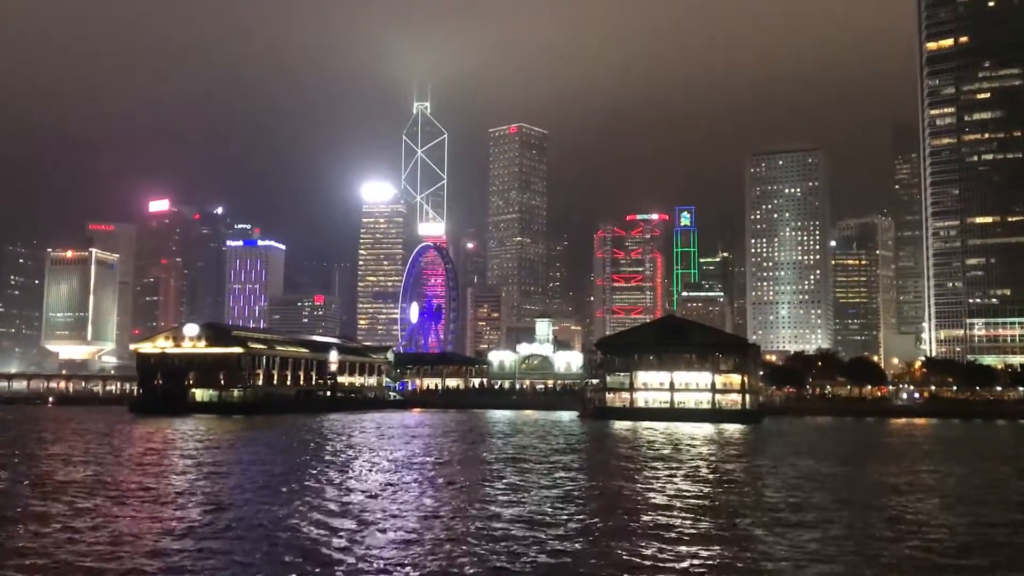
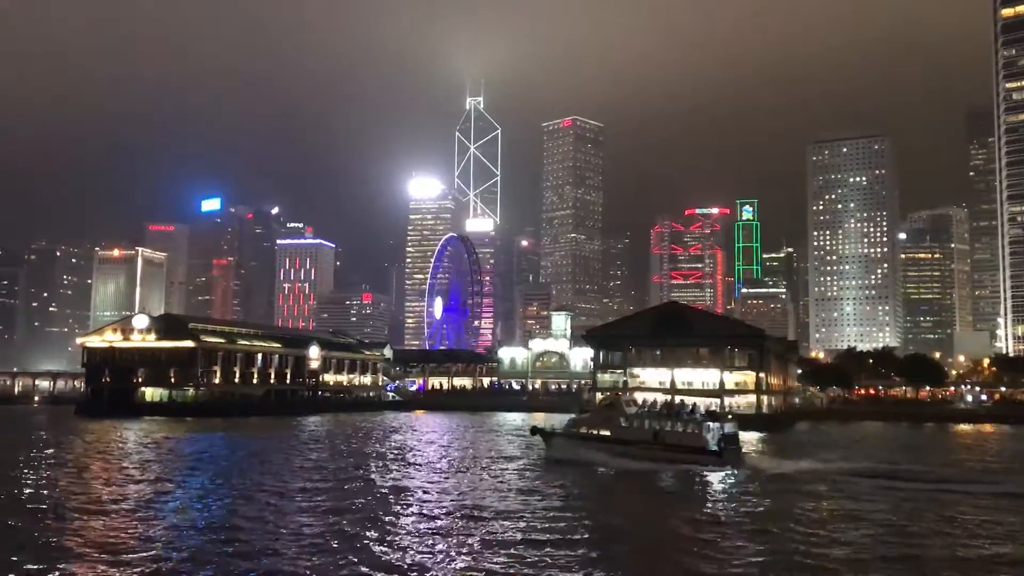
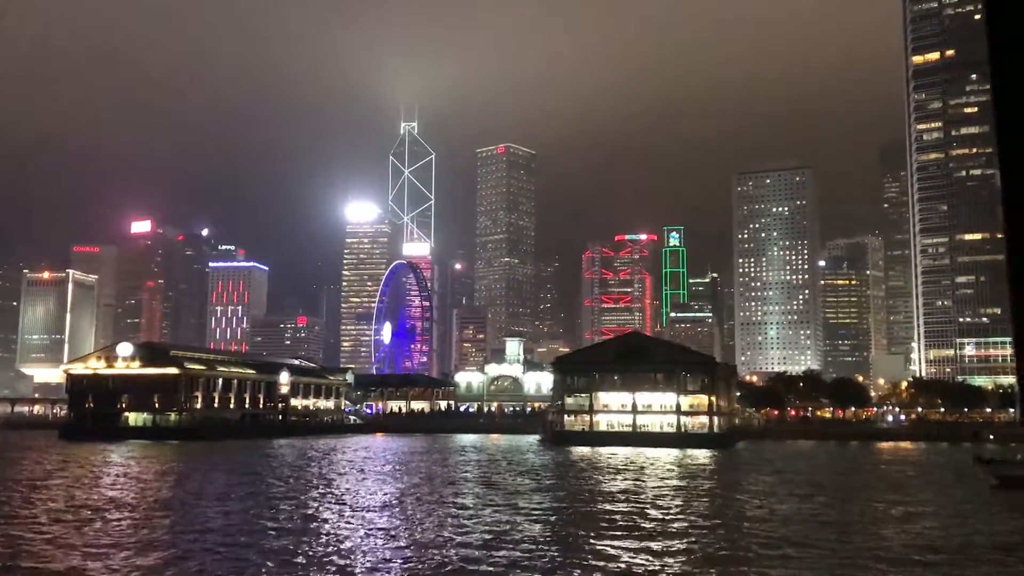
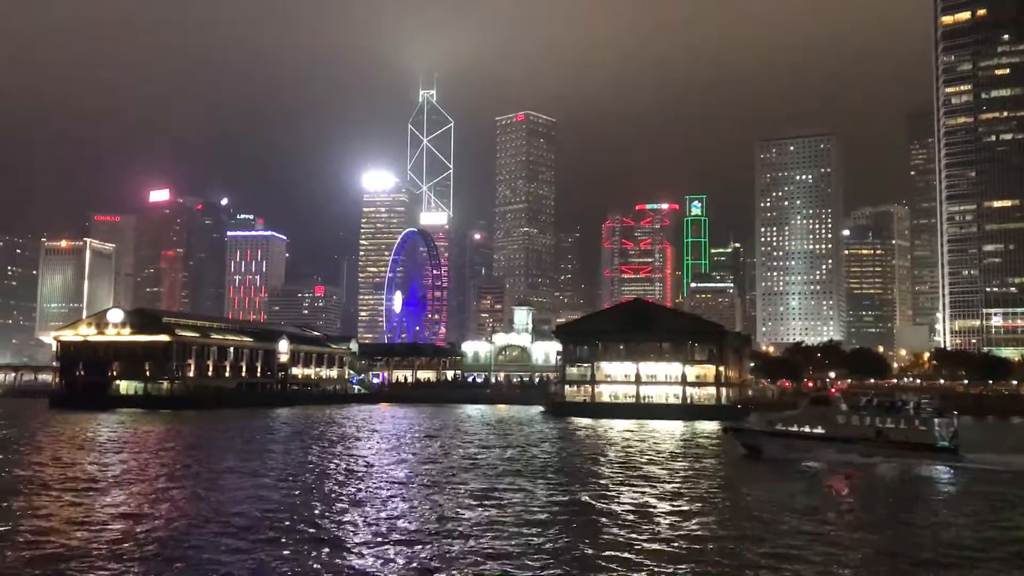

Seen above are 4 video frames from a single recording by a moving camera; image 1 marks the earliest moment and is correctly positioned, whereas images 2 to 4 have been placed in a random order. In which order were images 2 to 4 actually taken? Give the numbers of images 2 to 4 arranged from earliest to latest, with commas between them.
3, 4, 2
